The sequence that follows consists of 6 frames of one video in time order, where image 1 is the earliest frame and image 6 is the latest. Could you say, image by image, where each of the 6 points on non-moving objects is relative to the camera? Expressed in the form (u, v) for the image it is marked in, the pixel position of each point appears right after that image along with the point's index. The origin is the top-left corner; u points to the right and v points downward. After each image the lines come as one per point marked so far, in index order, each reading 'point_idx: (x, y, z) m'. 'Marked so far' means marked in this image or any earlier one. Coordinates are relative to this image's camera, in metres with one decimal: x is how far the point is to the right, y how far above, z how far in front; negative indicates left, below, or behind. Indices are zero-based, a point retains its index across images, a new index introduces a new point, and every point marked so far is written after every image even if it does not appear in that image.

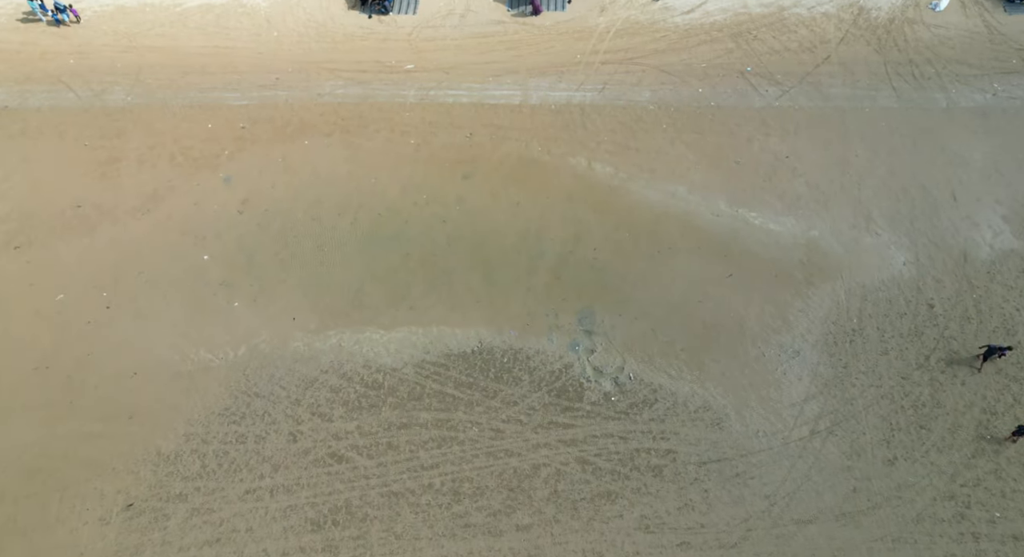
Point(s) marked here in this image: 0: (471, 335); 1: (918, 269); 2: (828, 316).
0: (-1.2, -1.6, +19.1) m
1: (+11.8, +0.3, +19.7) m
2: (+8.8, -1.1, +18.9) m
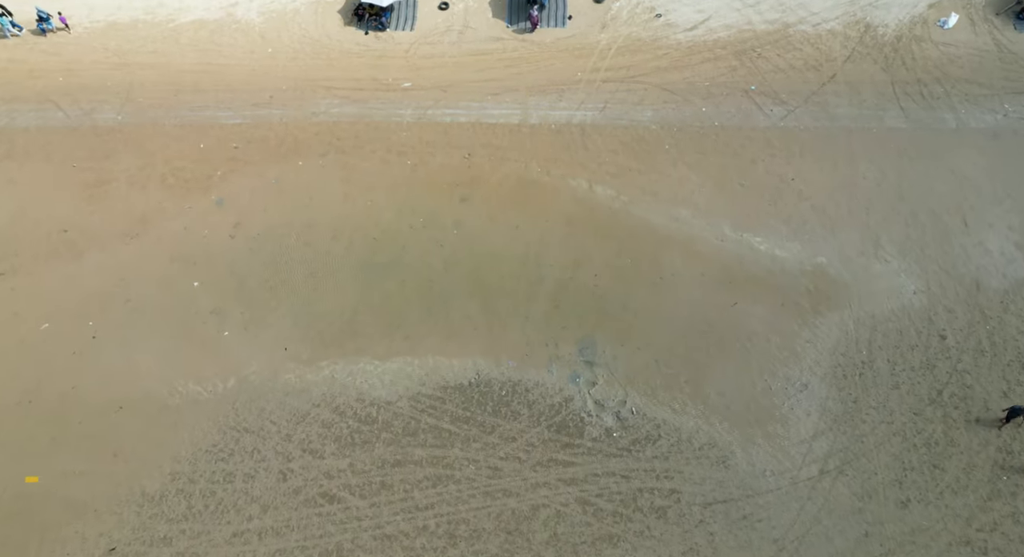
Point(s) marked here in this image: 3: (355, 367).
0: (-1.2, -2.4, +18.5) m
1: (+11.7, -0.6, +19.1) m
2: (+8.8, -1.9, +18.3) m
3: (-4.3, -2.4, +18.5) m
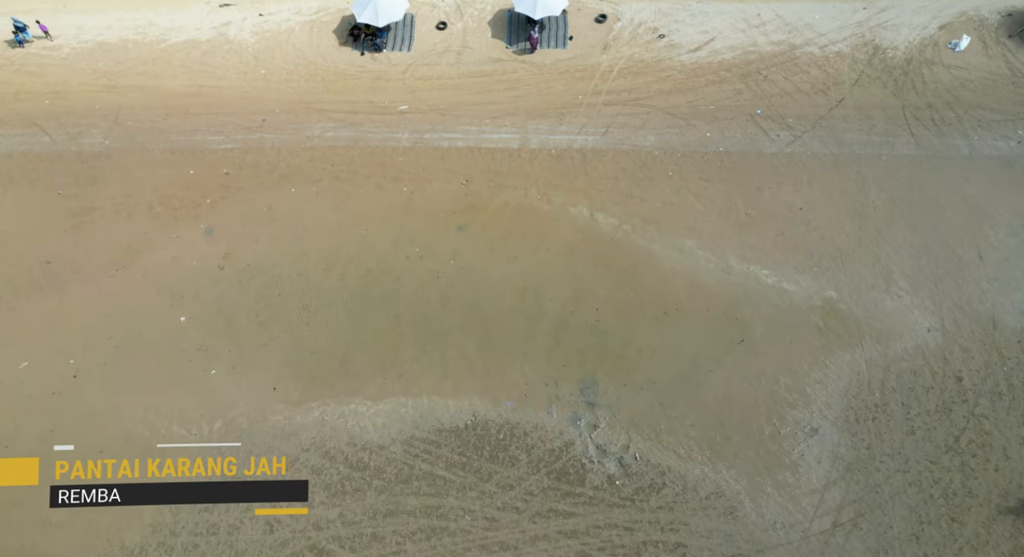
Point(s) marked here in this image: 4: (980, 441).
0: (-1.3, -3.4, +17.8) m
1: (+11.7, -1.6, +18.4) m
2: (+8.7, -2.9, +17.6) m
3: (-4.3, -3.4, +17.8) m
4: (+11.5, -4.0, +16.6) m
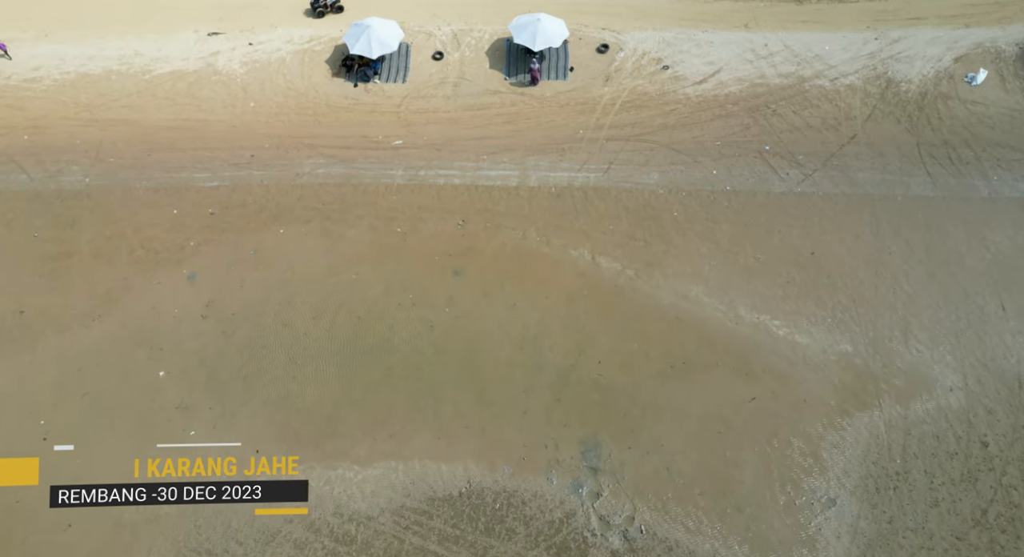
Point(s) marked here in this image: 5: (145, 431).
0: (-1.3, -4.8, +16.7) m
1: (+11.6, -3.0, +17.3) m
2: (+8.7, -4.3, +16.6) m
3: (-4.4, -4.8, +16.7) m
4: (+11.4, -5.4, +15.6) m
5: (-9.3, -3.9, +17.2) m
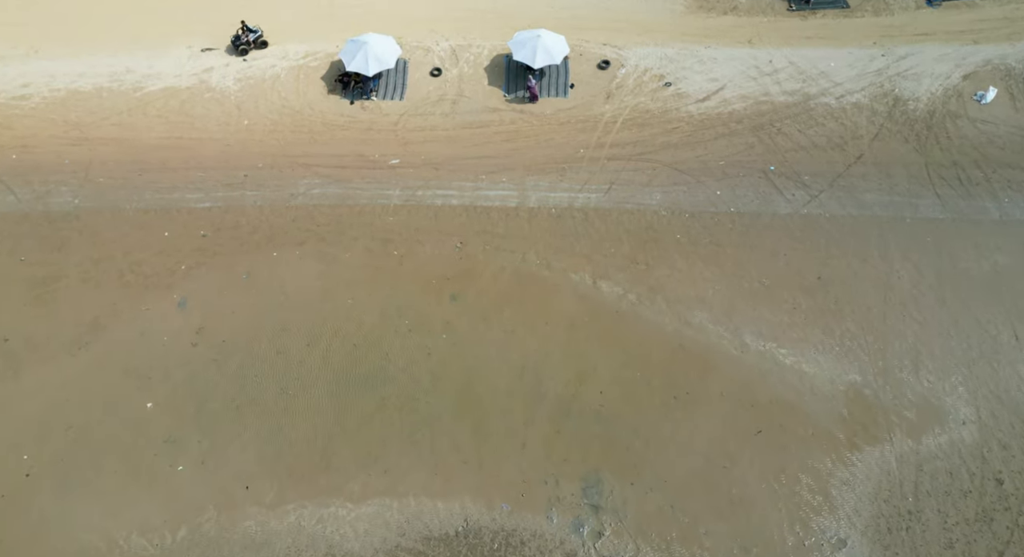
0: (-1.3, -5.5, +16.2) m
1: (+11.6, -3.7, +16.8) m
2: (+8.6, -5.0, +16.0) m
3: (-4.4, -5.5, +16.2) m
4: (+11.4, -6.1, +15.0) m
5: (-9.4, -4.6, +16.6) m
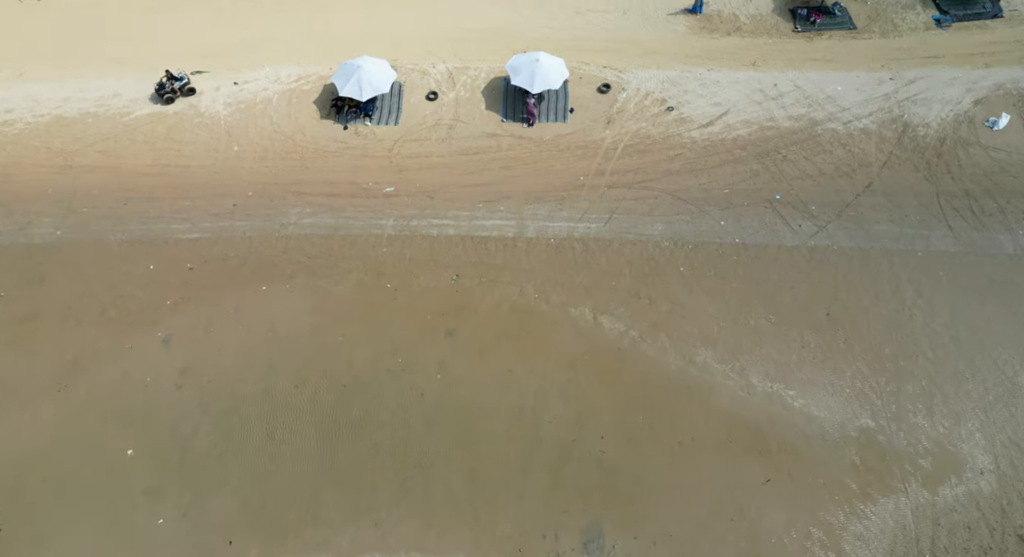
0: (-1.4, -6.5, +15.4) m
1: (+11.5, -4.7, +16.0) m
2: (+8.6, -6.0, +15.3) m
3: (-4.5, -6.5, +15.4) m
4: (+11.3, -7.1, +14.3) m
5: (-9.4, -5.6, +15.9) m
